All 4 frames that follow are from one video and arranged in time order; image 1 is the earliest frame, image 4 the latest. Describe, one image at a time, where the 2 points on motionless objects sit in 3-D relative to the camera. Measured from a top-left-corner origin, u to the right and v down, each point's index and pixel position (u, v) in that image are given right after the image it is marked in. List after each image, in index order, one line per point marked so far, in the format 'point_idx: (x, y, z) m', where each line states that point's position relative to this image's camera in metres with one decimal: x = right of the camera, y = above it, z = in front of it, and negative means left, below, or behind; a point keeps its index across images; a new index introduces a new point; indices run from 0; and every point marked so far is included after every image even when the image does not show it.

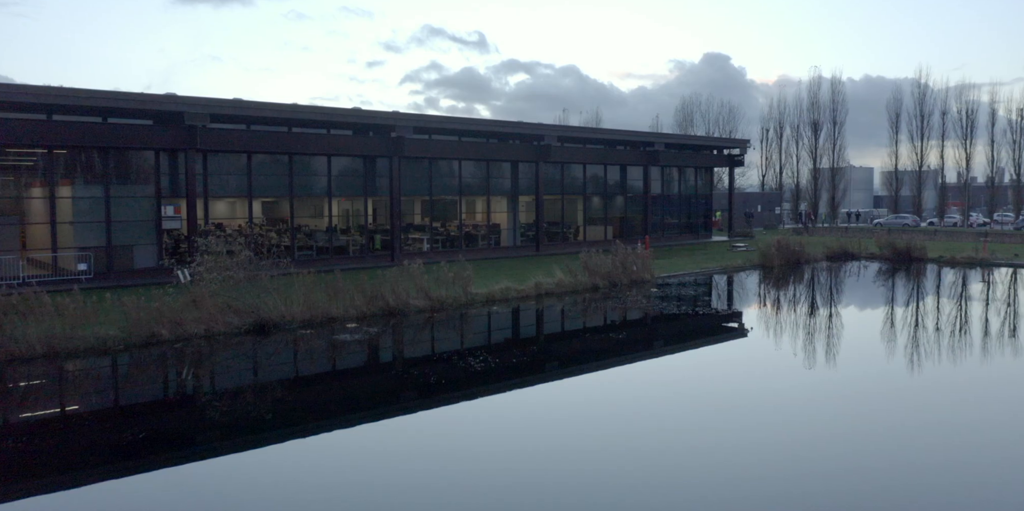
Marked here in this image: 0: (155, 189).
0: (-9.1, +1.7, +18.1) m
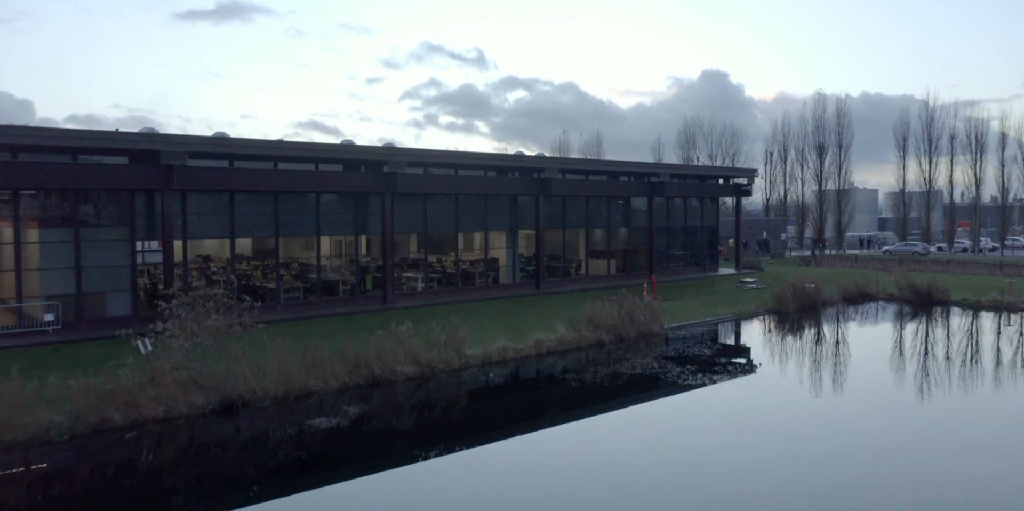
0: (-9.1, +0.5, +16.9) m
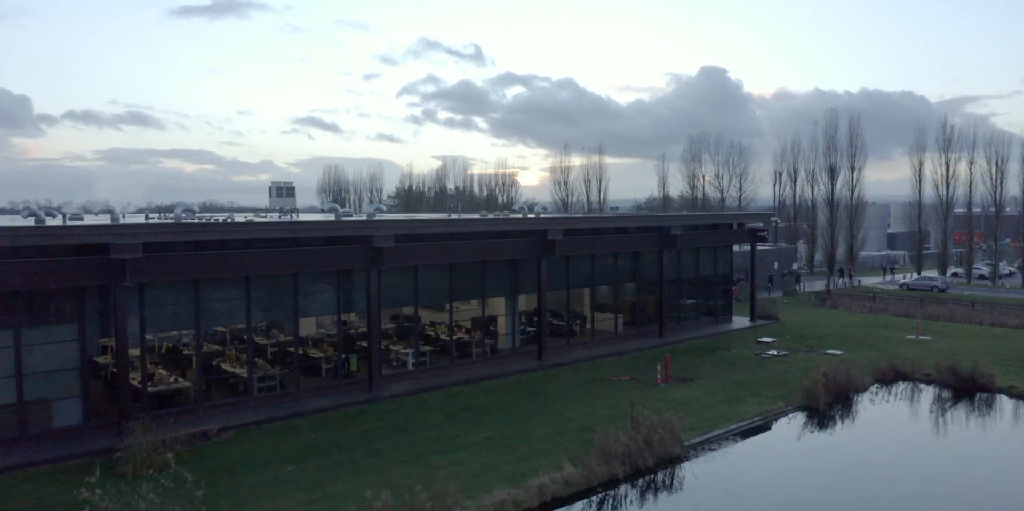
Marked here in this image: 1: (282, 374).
0: (-9.1, -1.6, +15.0) m
1: (-5.8, -3.0, +17.6) m
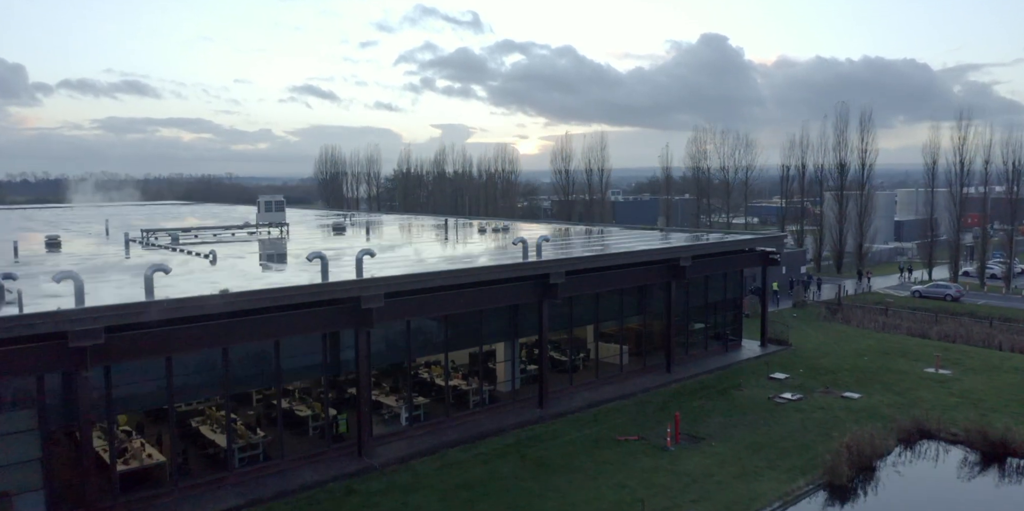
0: (-9.1, -3.2, +13.7) m
1: (-5.8, -4.4, +16.4) m
